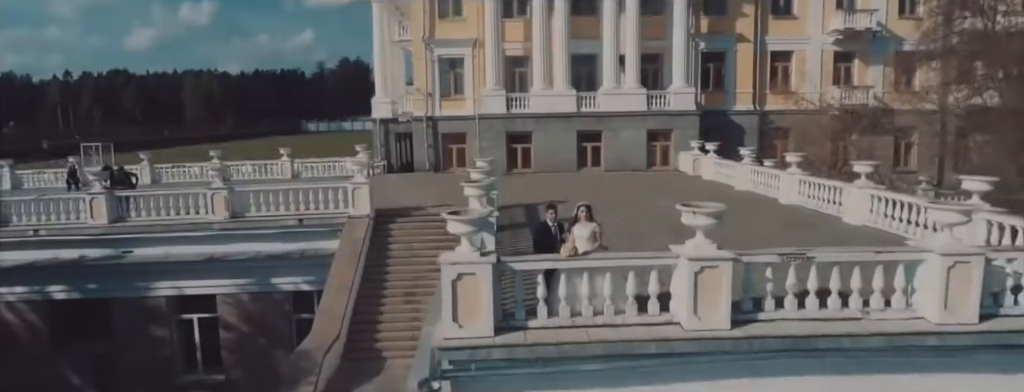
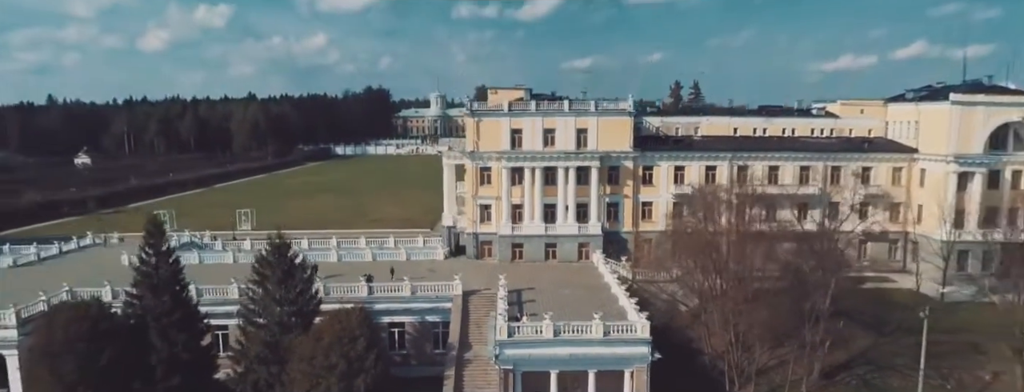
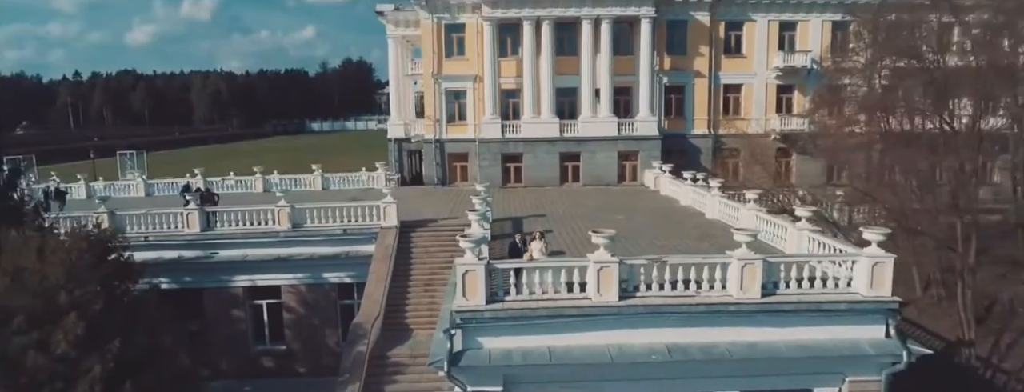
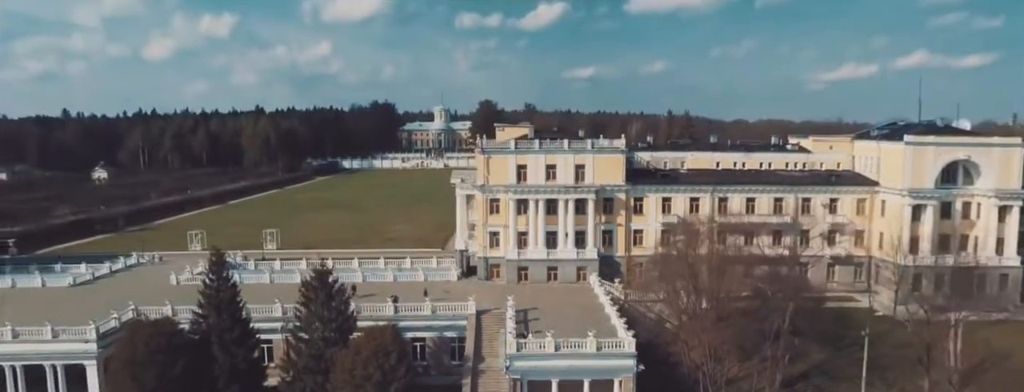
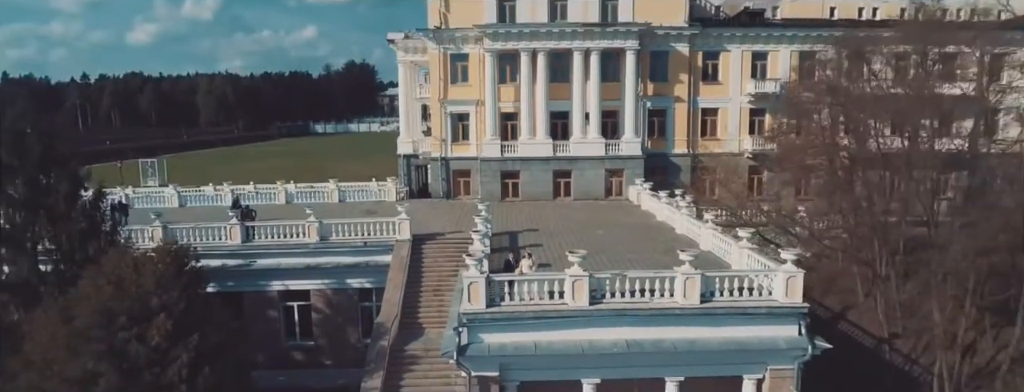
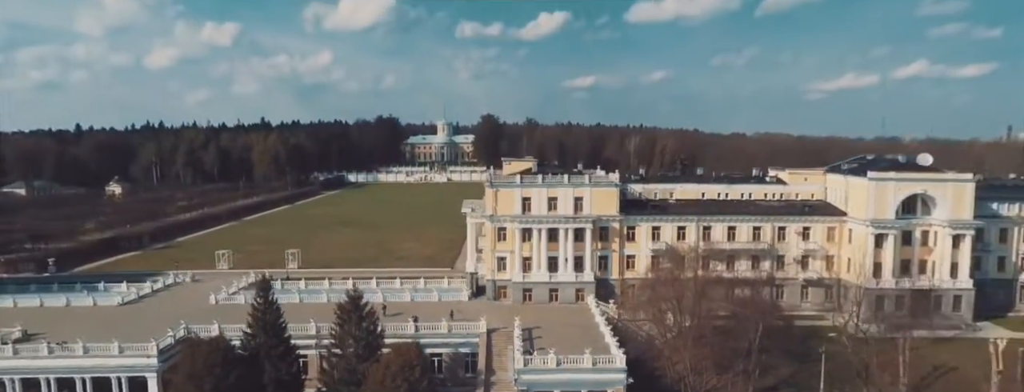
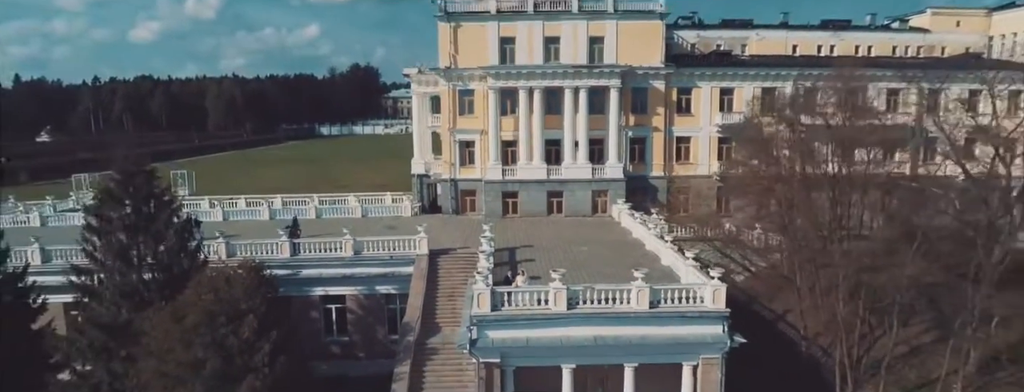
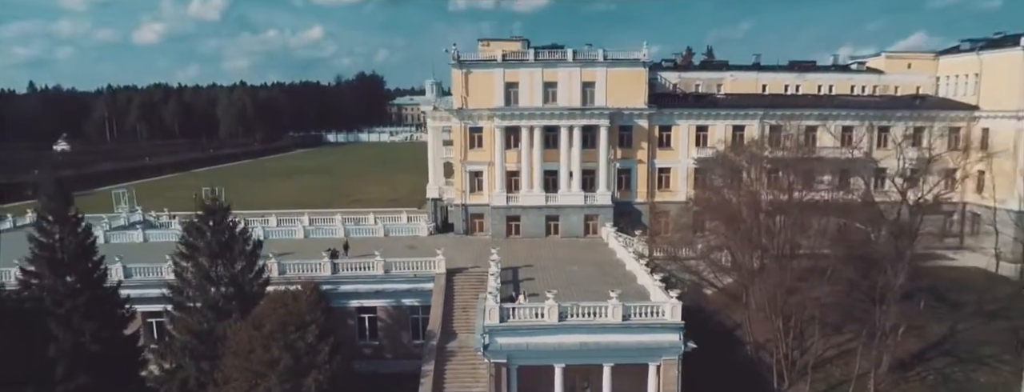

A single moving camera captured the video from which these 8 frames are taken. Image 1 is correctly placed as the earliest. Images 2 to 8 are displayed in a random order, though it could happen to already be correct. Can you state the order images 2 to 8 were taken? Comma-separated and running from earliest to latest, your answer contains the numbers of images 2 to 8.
3, 5, 7, 8, 2, 4, 6
